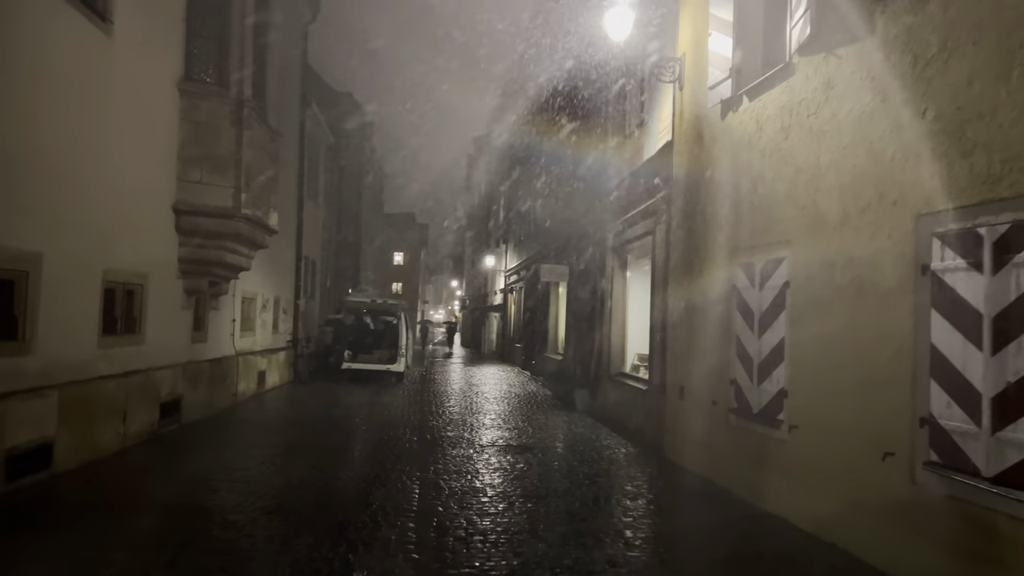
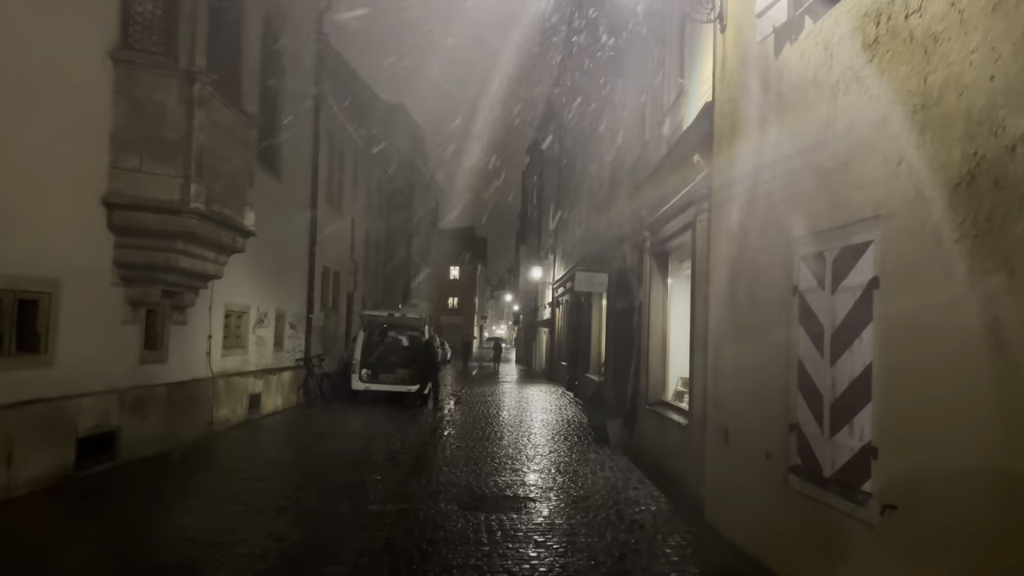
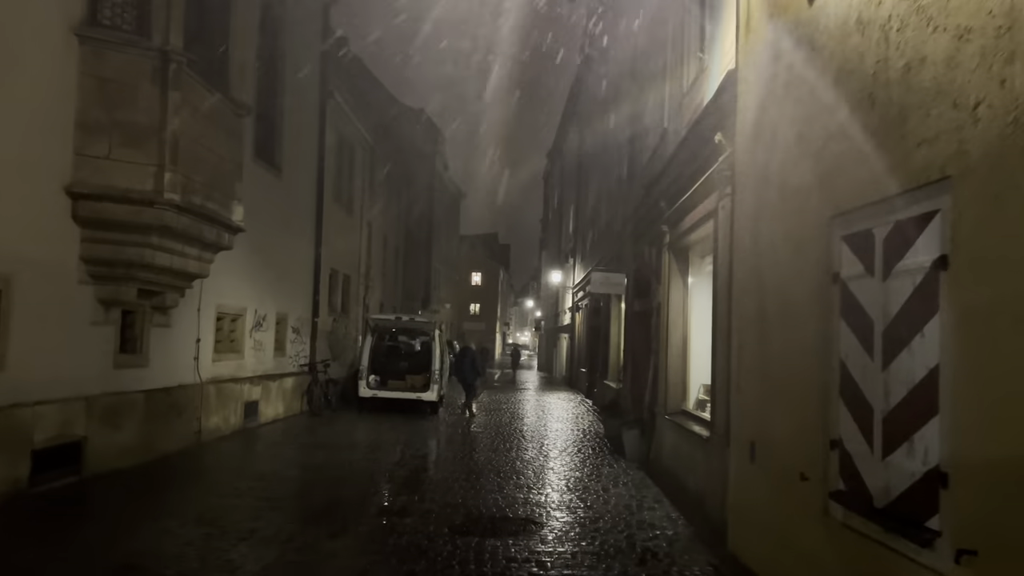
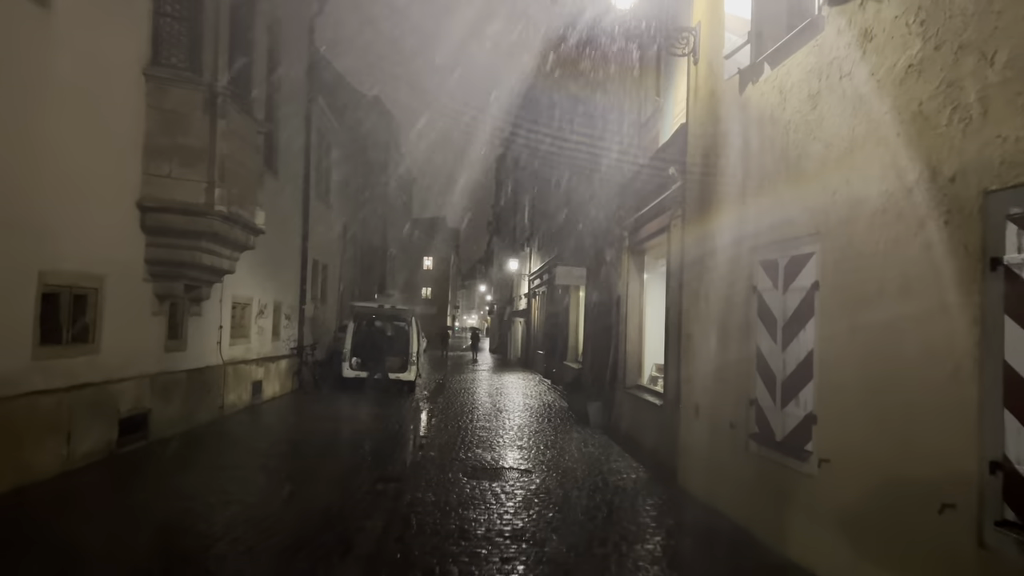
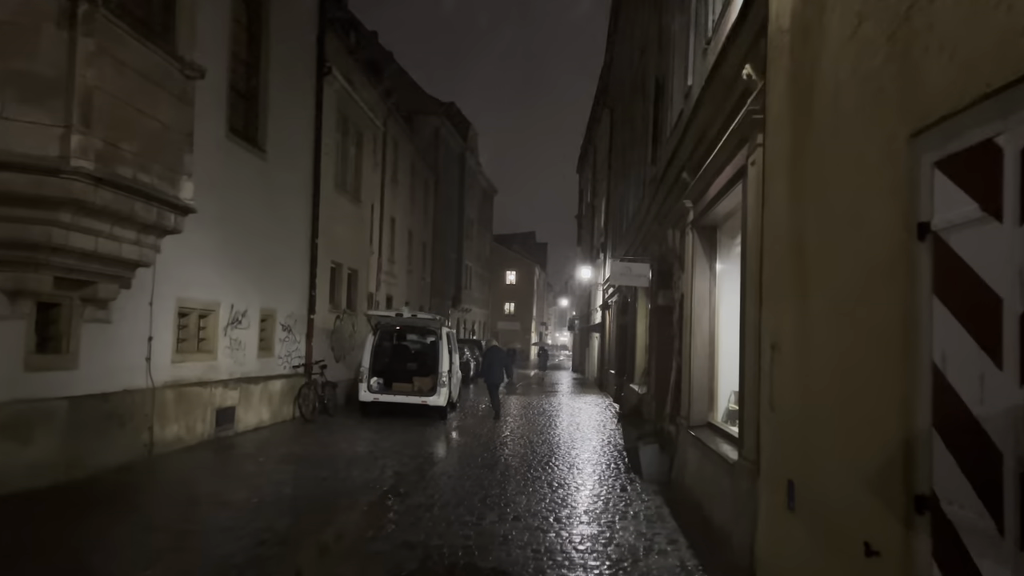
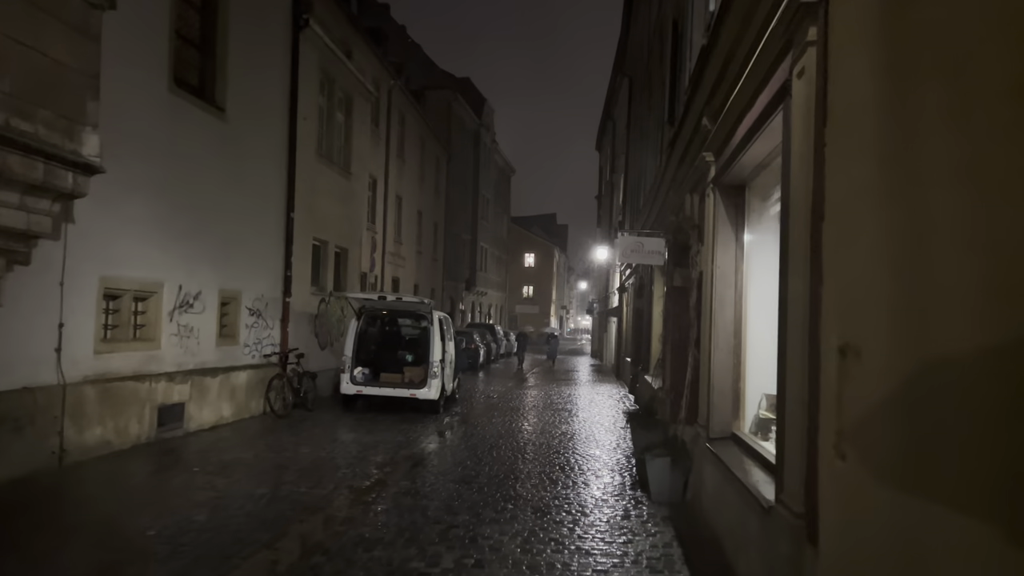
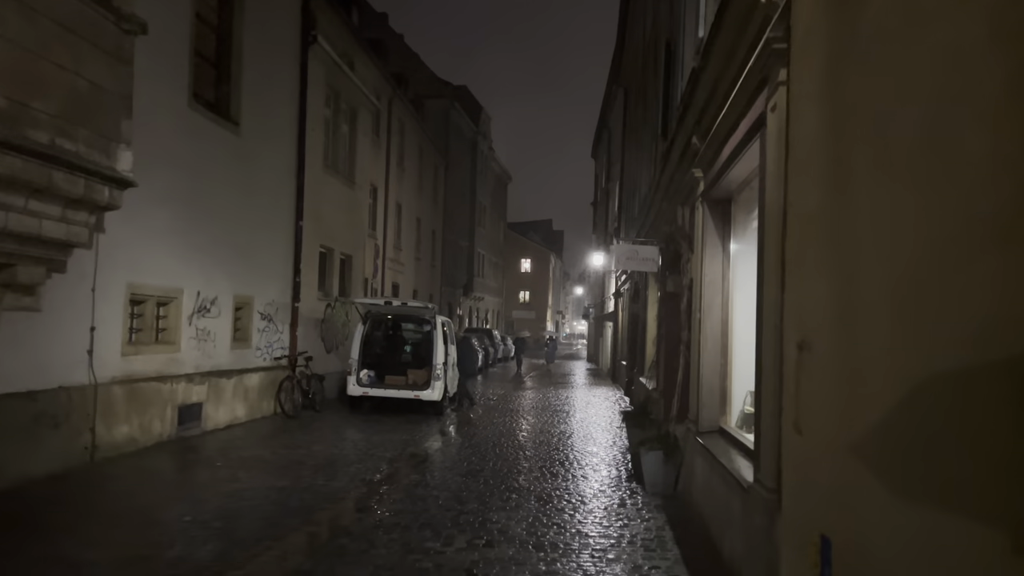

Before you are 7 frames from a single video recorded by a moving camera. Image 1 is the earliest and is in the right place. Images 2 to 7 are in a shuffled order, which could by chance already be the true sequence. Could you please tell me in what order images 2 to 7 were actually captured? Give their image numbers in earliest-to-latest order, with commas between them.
4, 2, 3, 5, 7, 6
